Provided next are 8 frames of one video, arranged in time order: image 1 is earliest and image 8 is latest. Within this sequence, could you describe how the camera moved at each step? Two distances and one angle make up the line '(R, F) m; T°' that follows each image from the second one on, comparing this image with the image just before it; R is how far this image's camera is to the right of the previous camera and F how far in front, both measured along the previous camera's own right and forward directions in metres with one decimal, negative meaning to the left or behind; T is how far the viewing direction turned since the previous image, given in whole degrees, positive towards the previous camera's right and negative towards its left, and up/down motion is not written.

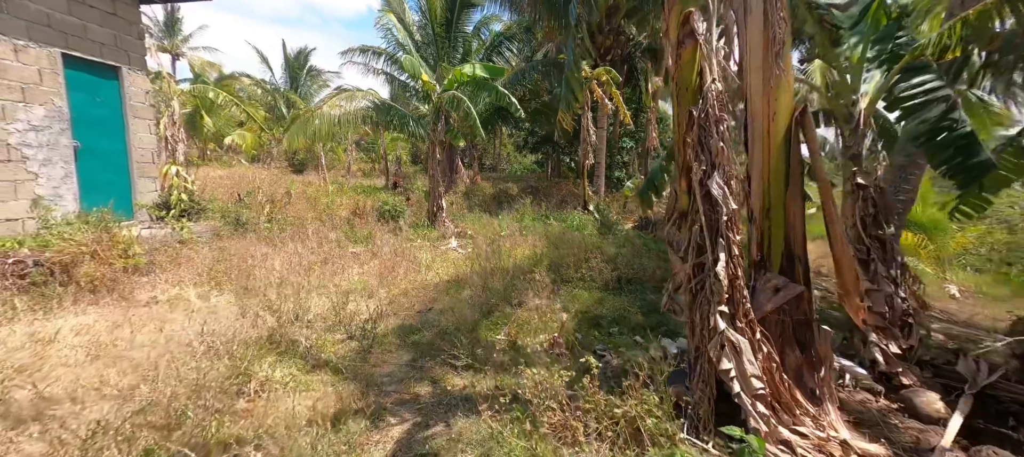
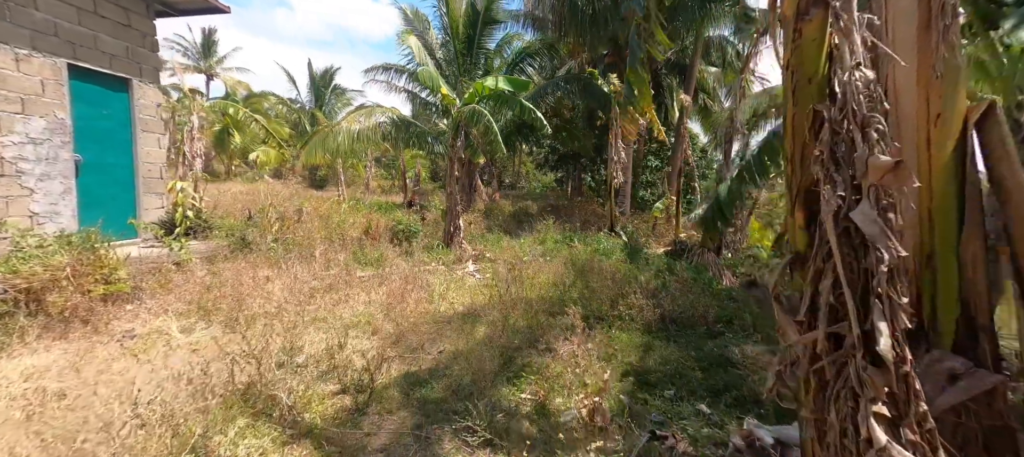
(-0.1, +0.6) m; -2°
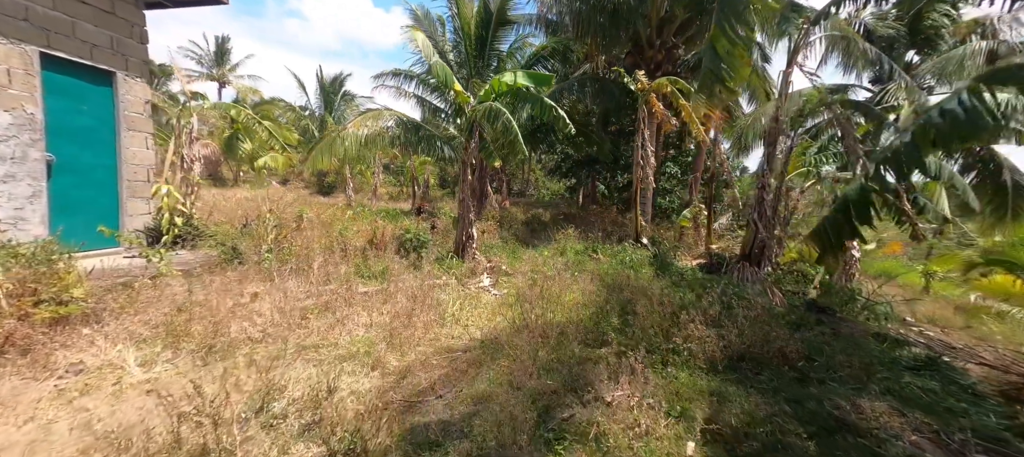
(-0.2, +0.8) m; -1°
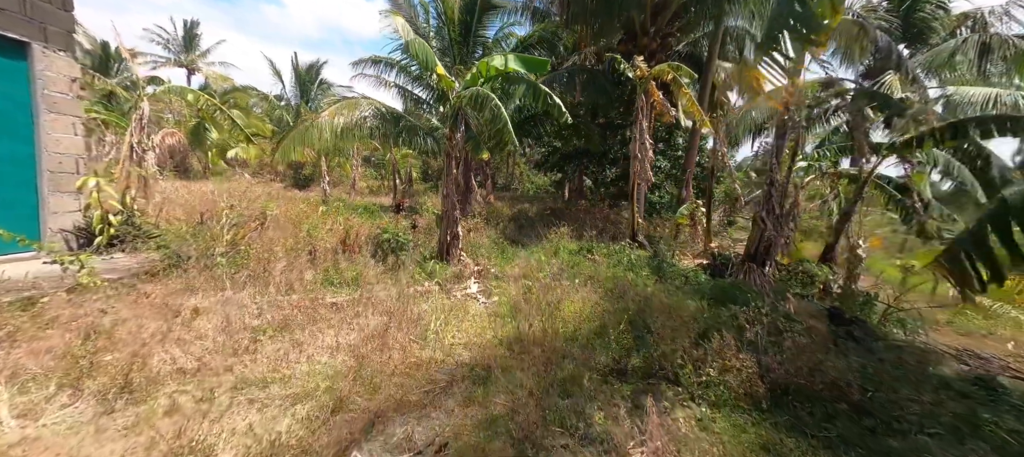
(-0.1, +0.7) m; +2°
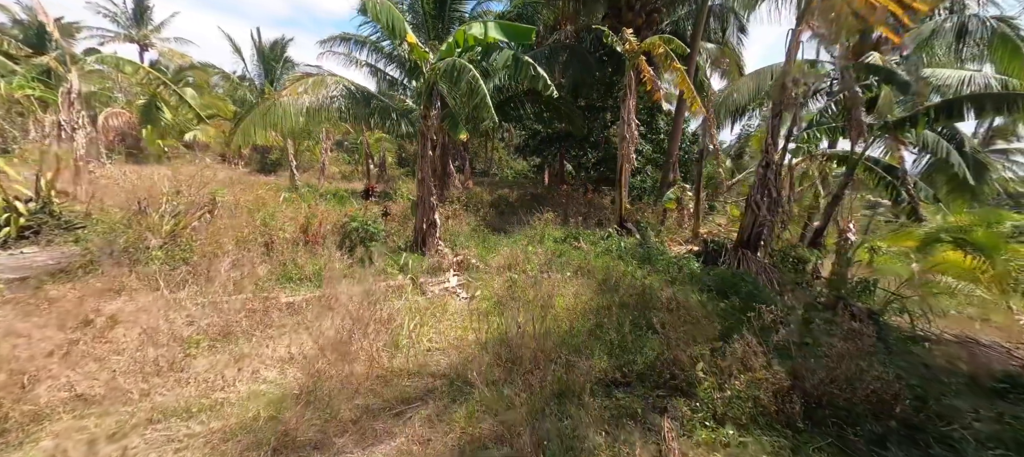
(-0.1, +0.6) m; +3°
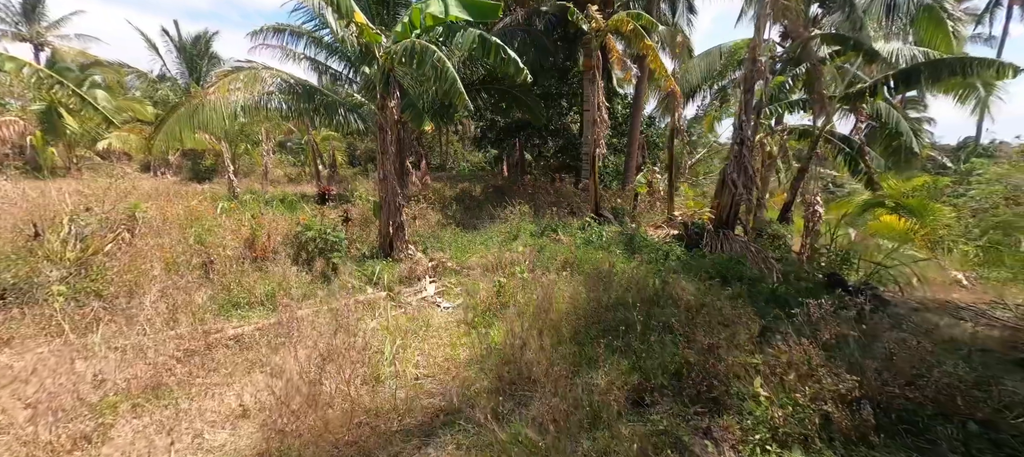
(-0.3, +0.5) m; +6°
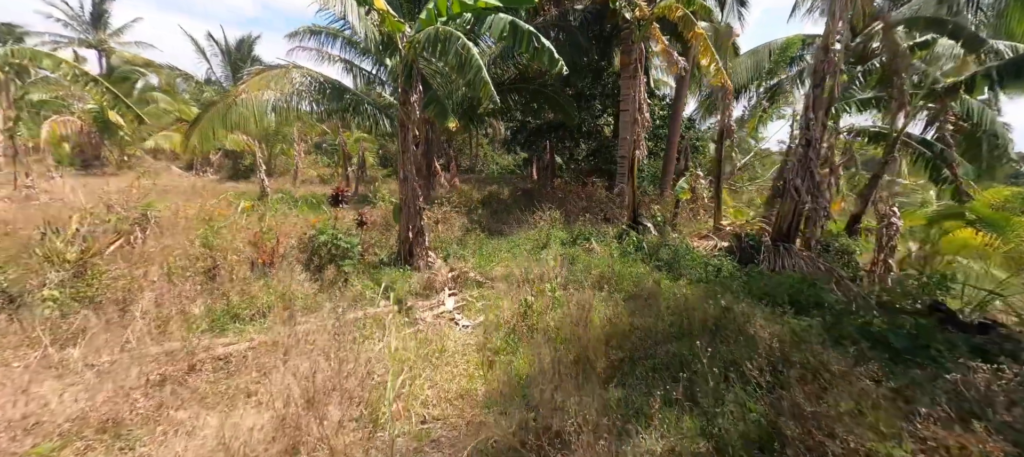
(0.0, +0.6) m; -4°
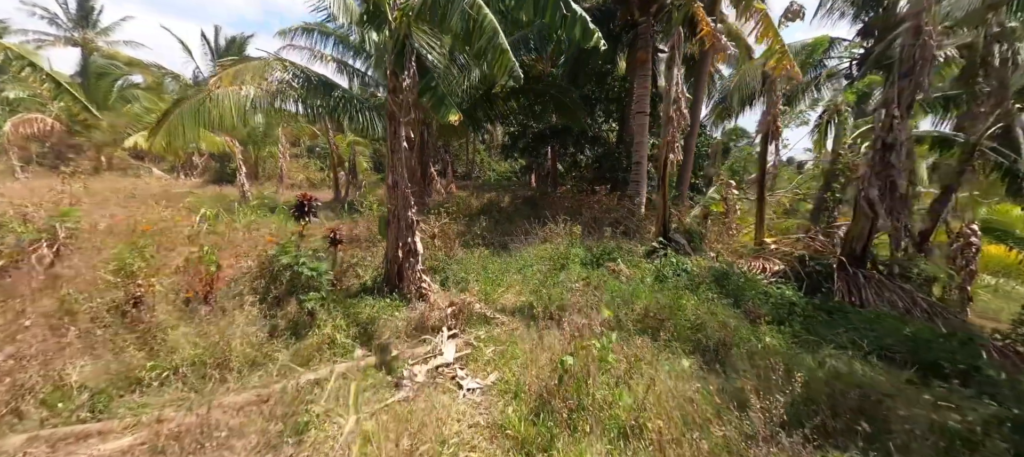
(-0.2, +1.1) m; +1°
